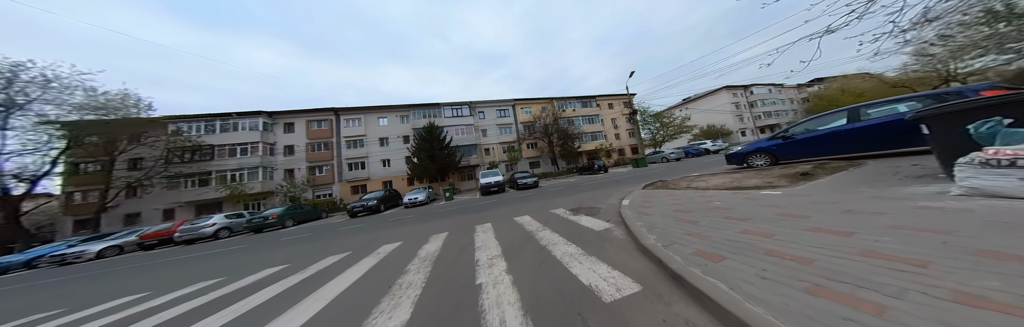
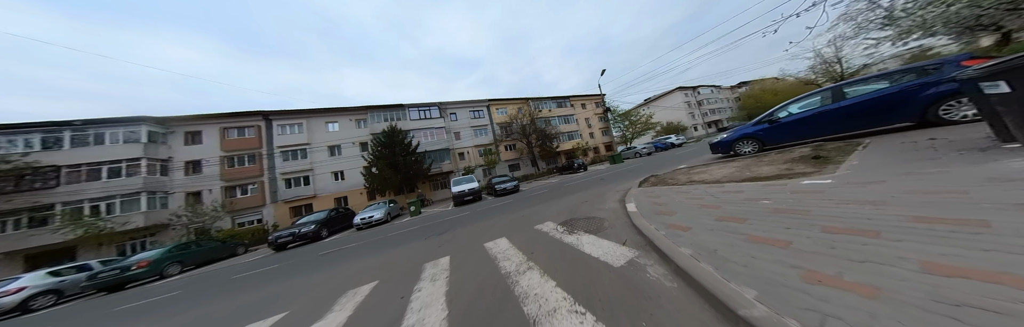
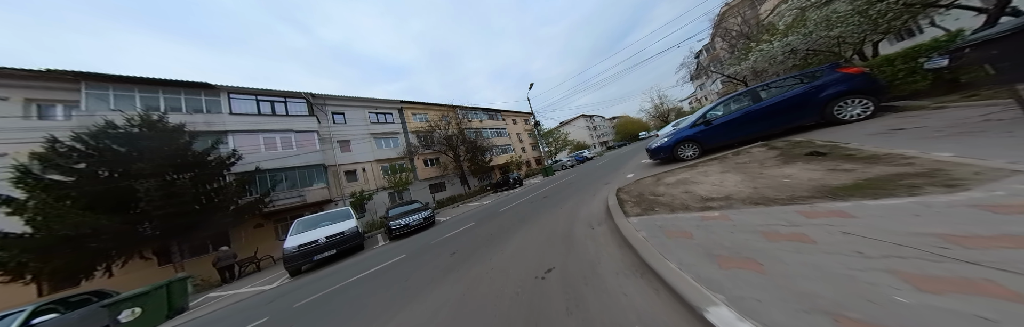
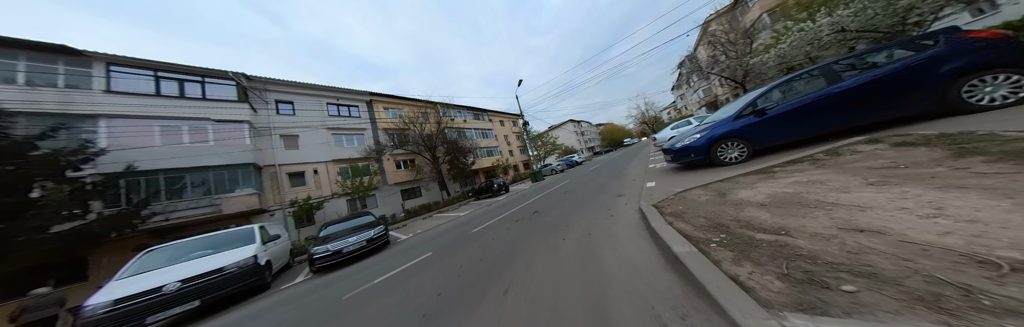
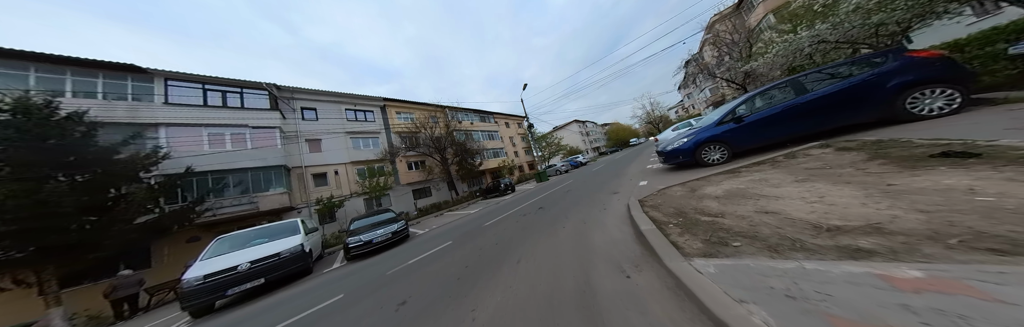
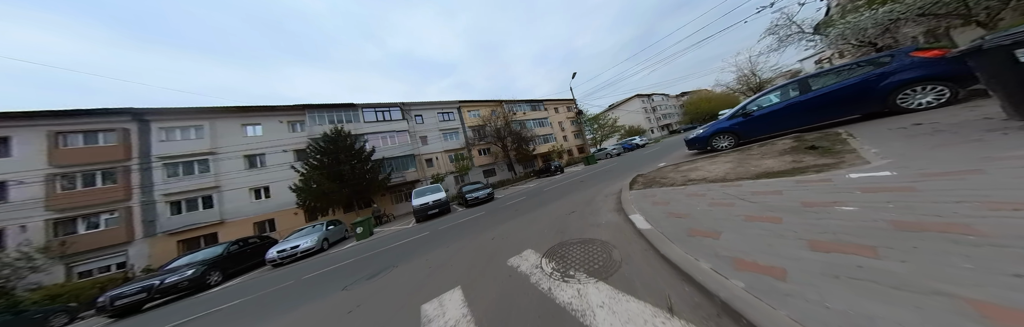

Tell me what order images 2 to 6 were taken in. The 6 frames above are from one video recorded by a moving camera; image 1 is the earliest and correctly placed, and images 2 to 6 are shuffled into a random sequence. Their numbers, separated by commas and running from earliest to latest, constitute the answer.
2, 6, 3, 5, 4
